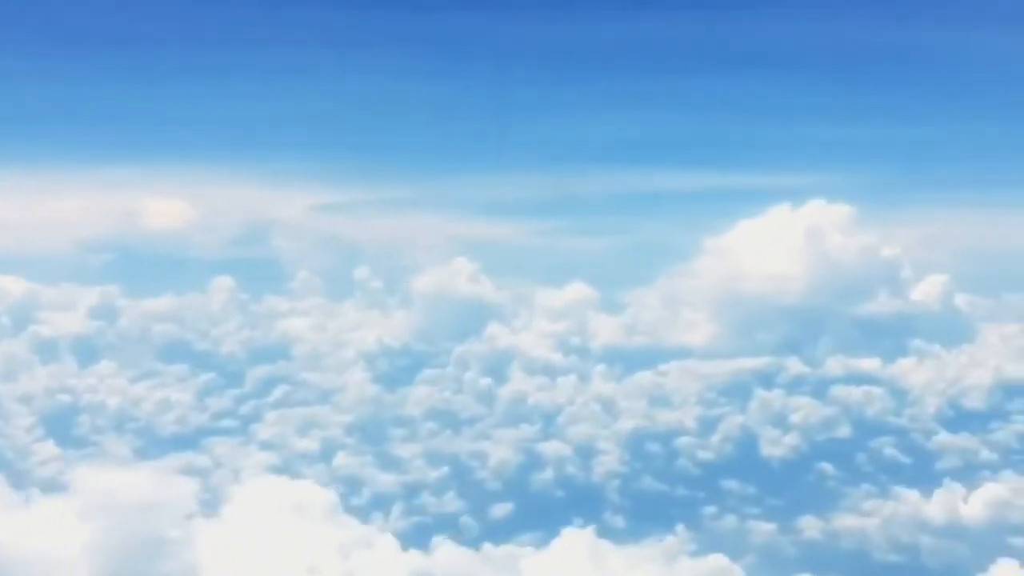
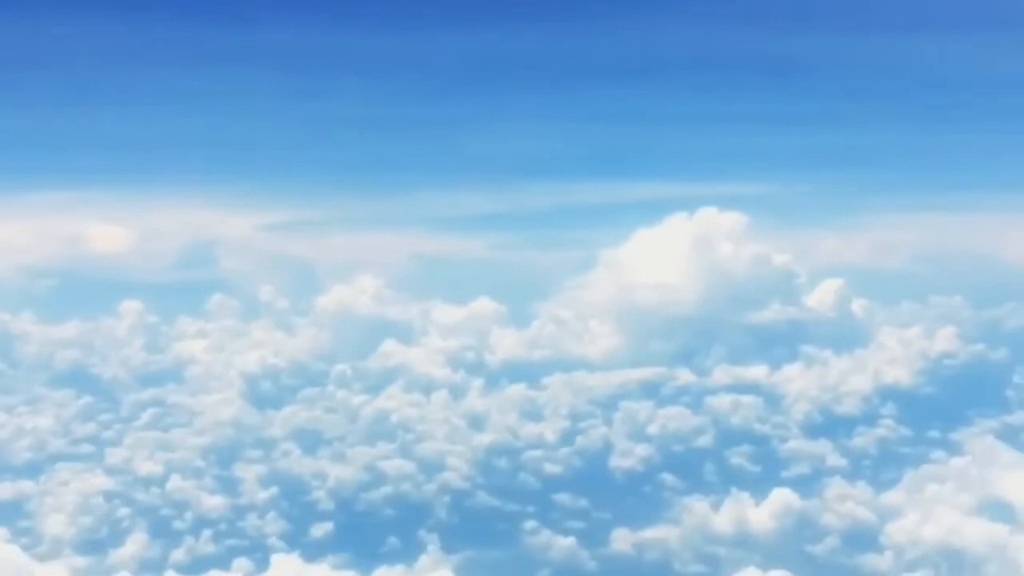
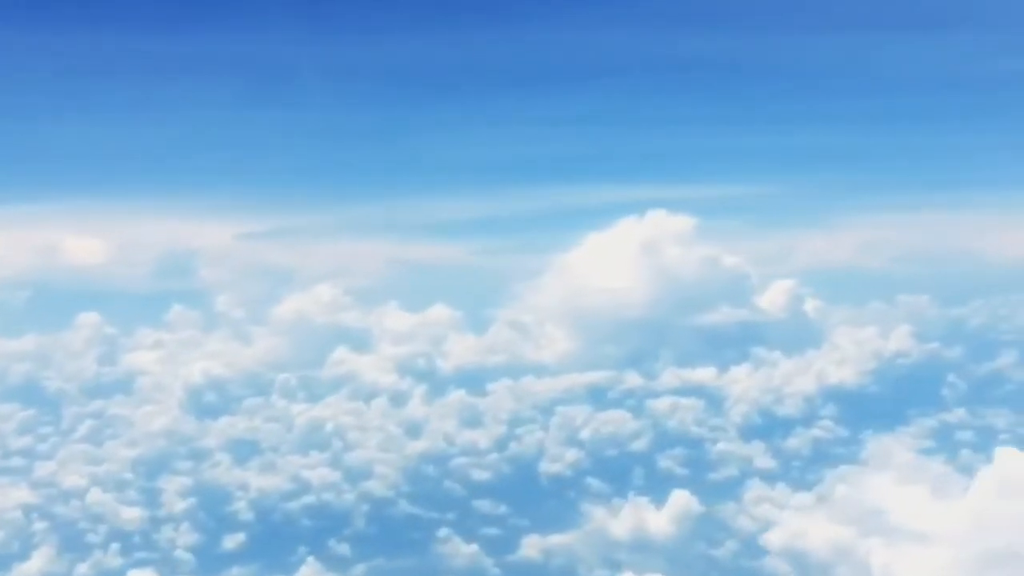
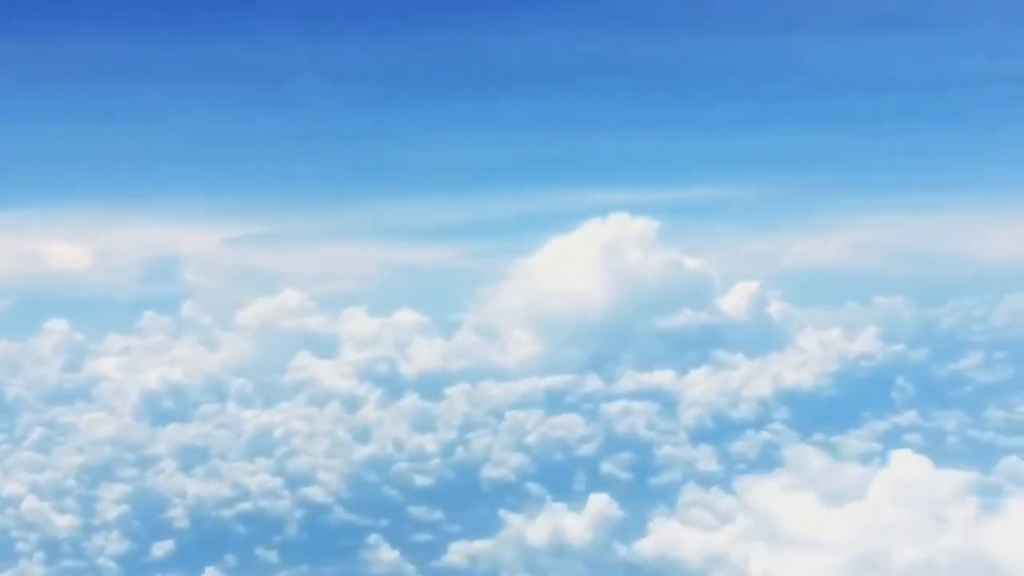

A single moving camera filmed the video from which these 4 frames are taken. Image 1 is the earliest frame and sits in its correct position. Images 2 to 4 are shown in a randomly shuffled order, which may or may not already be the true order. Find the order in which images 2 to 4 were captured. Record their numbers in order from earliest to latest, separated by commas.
2, 3, 4
